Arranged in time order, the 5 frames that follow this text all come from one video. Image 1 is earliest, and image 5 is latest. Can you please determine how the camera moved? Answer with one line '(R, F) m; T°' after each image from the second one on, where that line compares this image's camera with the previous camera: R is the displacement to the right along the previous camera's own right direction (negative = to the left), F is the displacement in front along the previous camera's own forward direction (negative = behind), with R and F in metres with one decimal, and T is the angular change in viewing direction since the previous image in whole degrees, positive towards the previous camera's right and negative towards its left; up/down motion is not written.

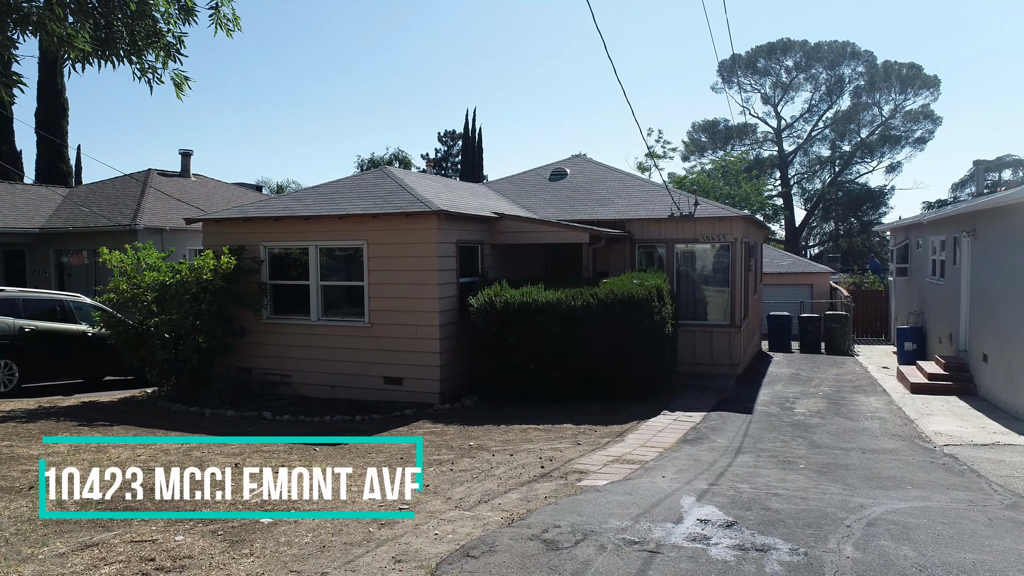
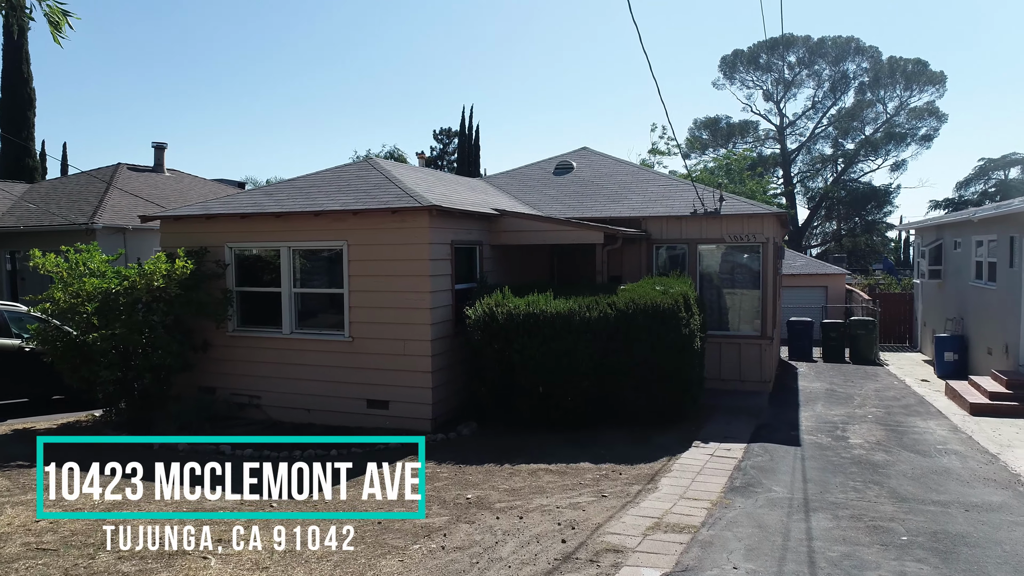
(-0.1, +1.4) m; 0°
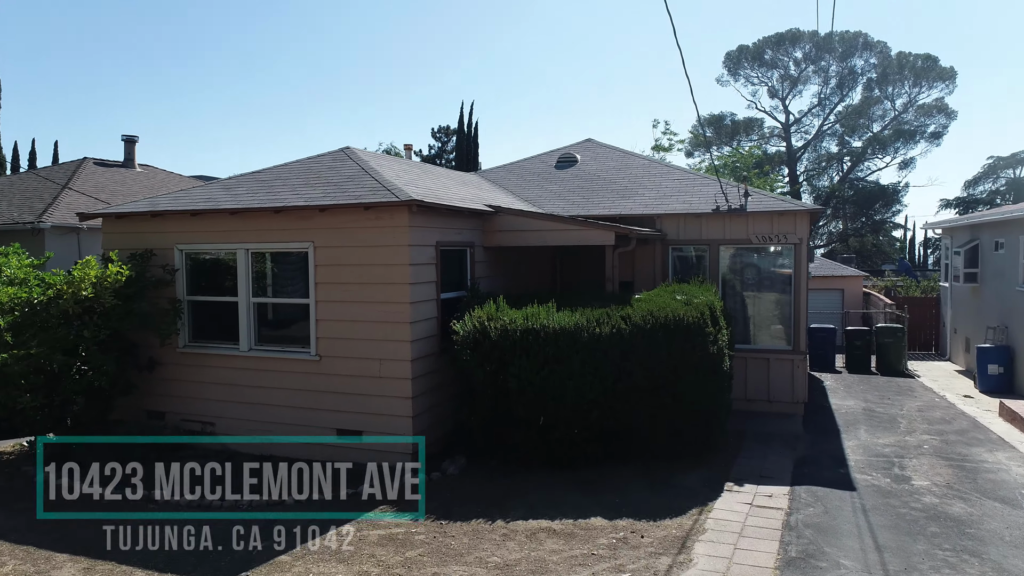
(0.0, +1.4) m; 0°
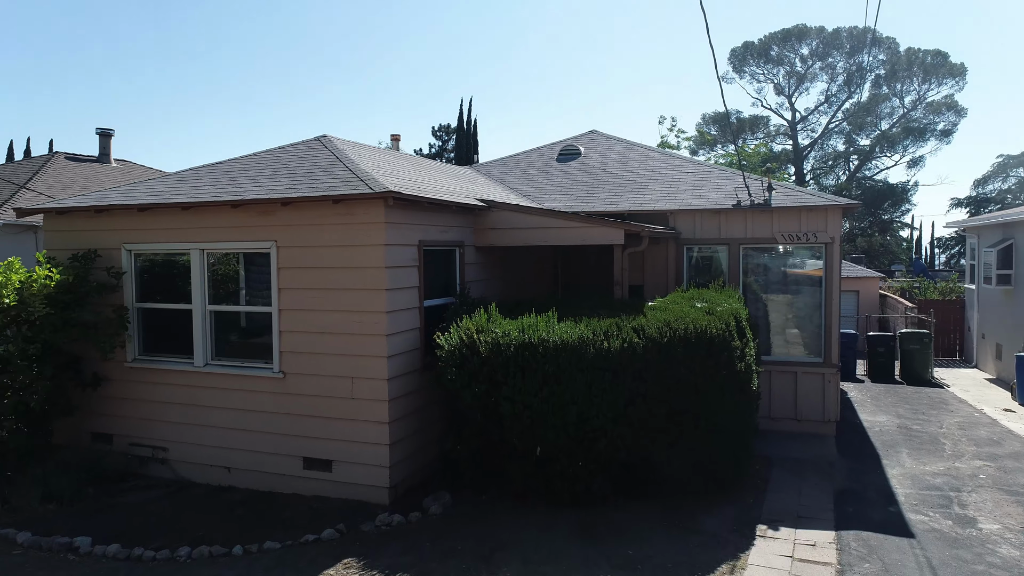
(+0.1, +1.0) m; 0°
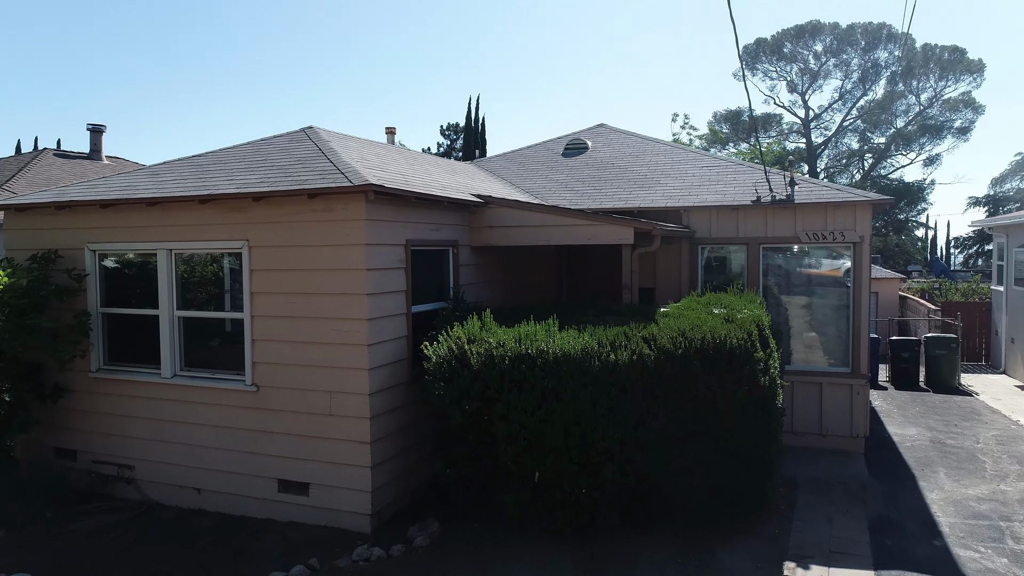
(+0.1, +0.7) m; -1°
